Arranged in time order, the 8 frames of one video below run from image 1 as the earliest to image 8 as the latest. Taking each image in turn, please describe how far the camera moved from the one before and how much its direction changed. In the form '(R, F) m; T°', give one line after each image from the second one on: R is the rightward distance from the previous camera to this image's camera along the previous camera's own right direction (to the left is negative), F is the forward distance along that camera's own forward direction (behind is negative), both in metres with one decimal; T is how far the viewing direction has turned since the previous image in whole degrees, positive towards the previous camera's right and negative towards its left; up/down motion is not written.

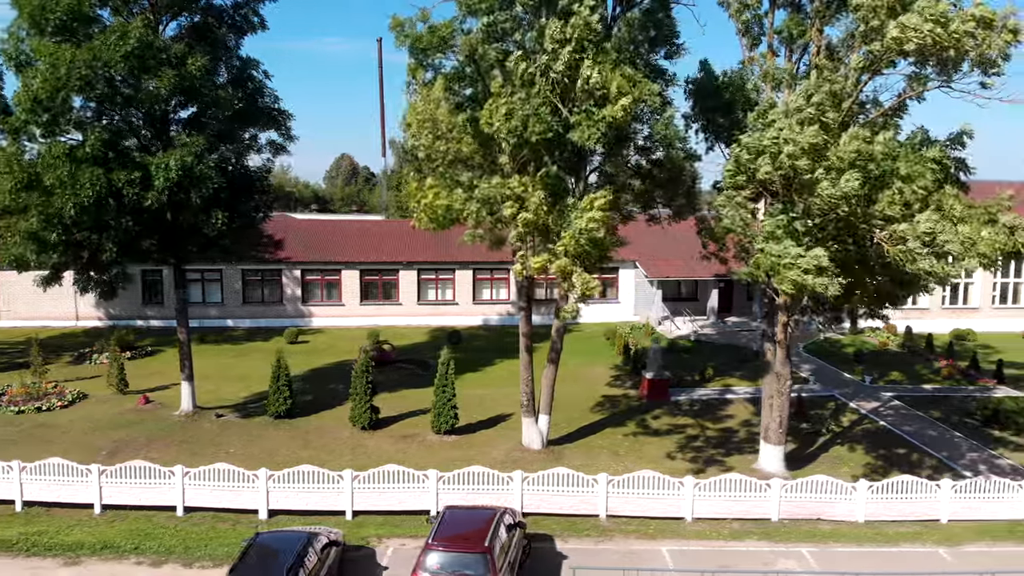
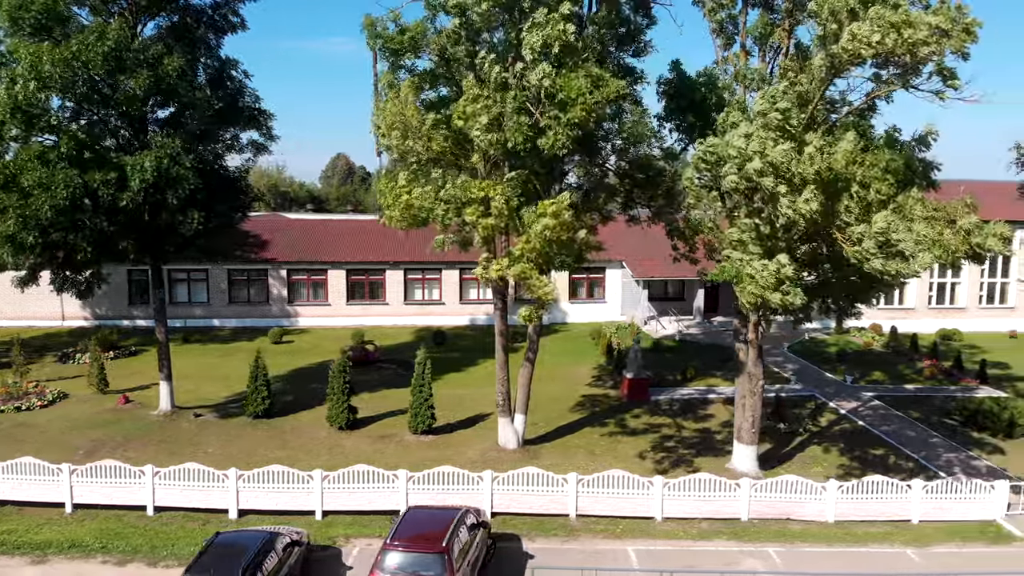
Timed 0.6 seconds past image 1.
(+0.6, 0.0) m; 0°
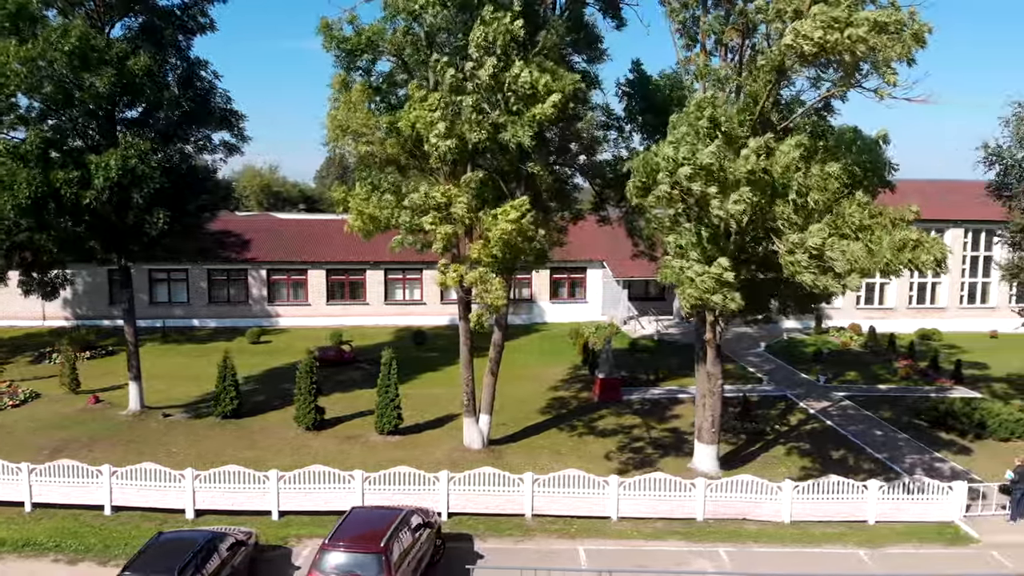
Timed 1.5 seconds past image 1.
(+1.0, 0.0) m; 0°
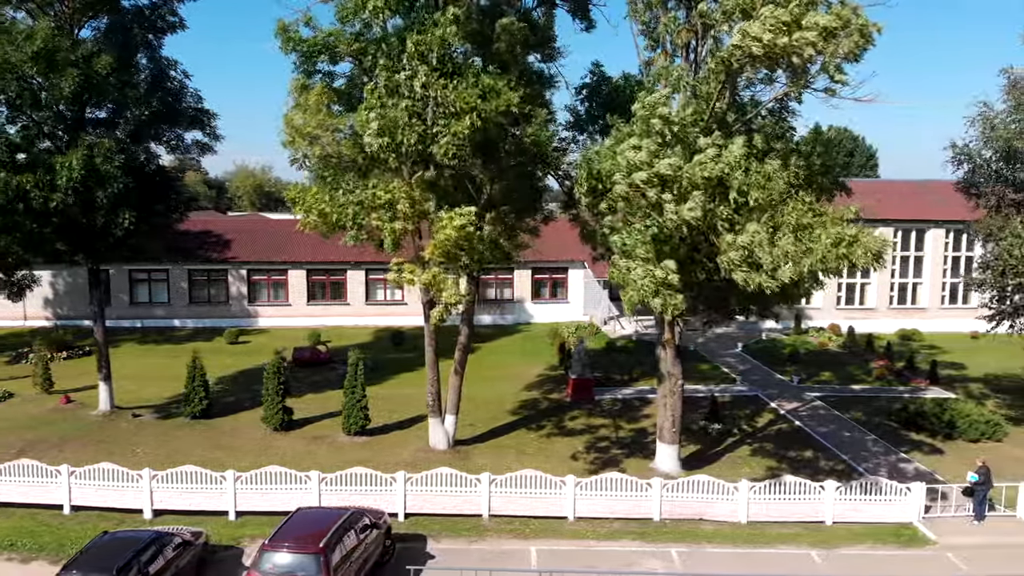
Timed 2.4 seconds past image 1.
(+0.9, 0.0) m; 0°
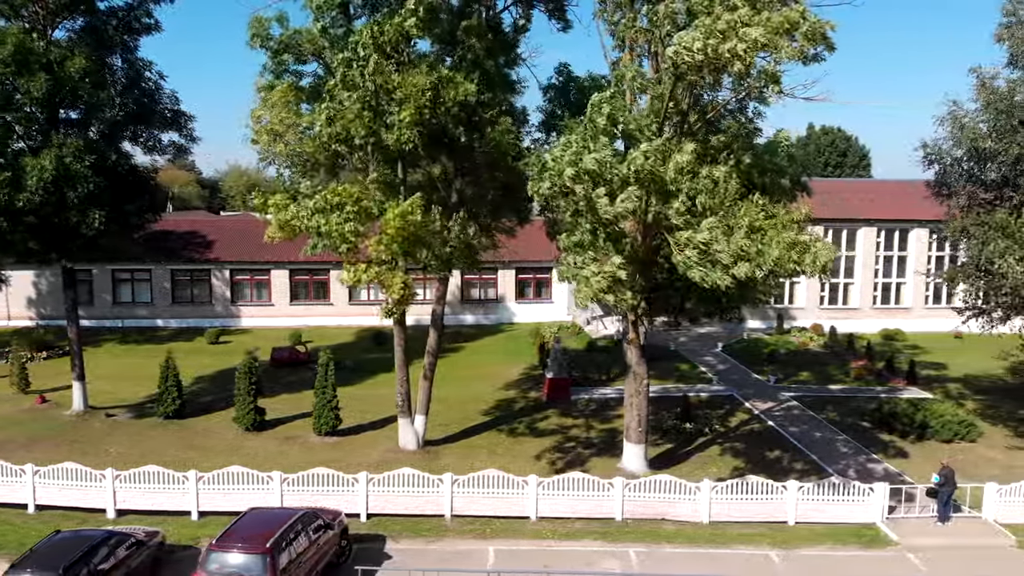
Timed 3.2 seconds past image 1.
(+0.8, 0.0) m; 0°
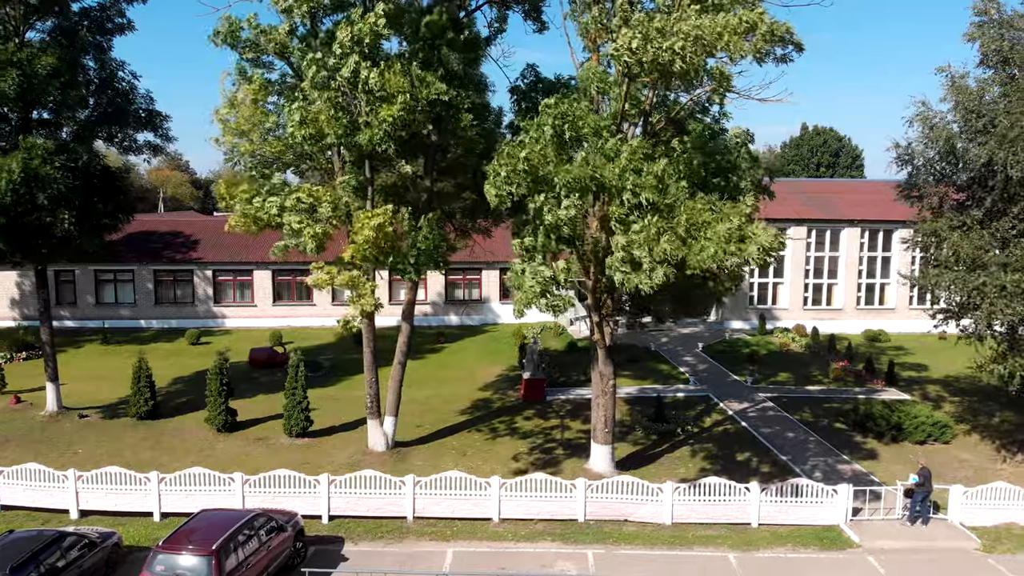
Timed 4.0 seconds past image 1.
(+0.8, 0.0) m; 0°
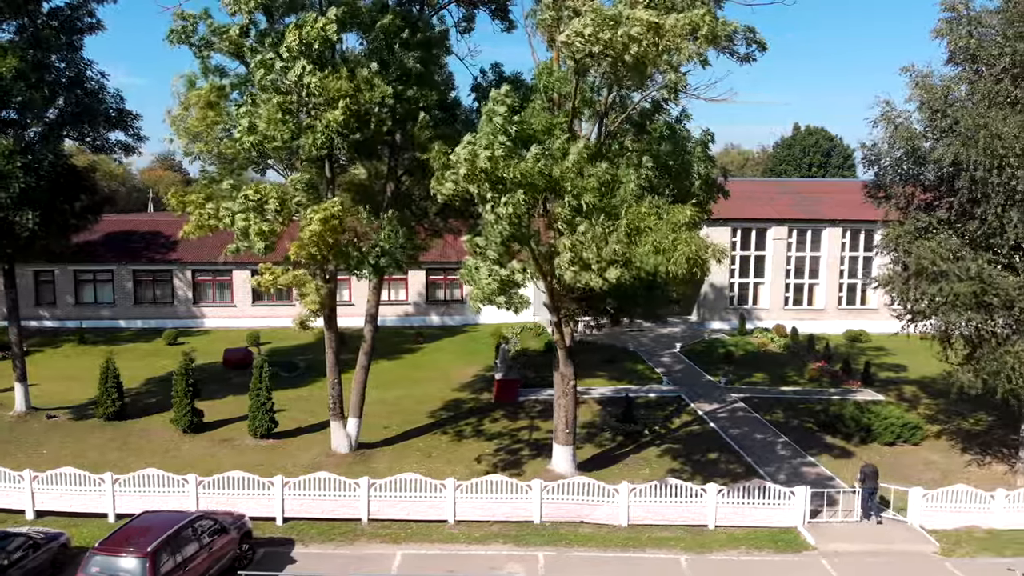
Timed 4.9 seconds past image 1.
(+1.0, +0.1) m; 0°
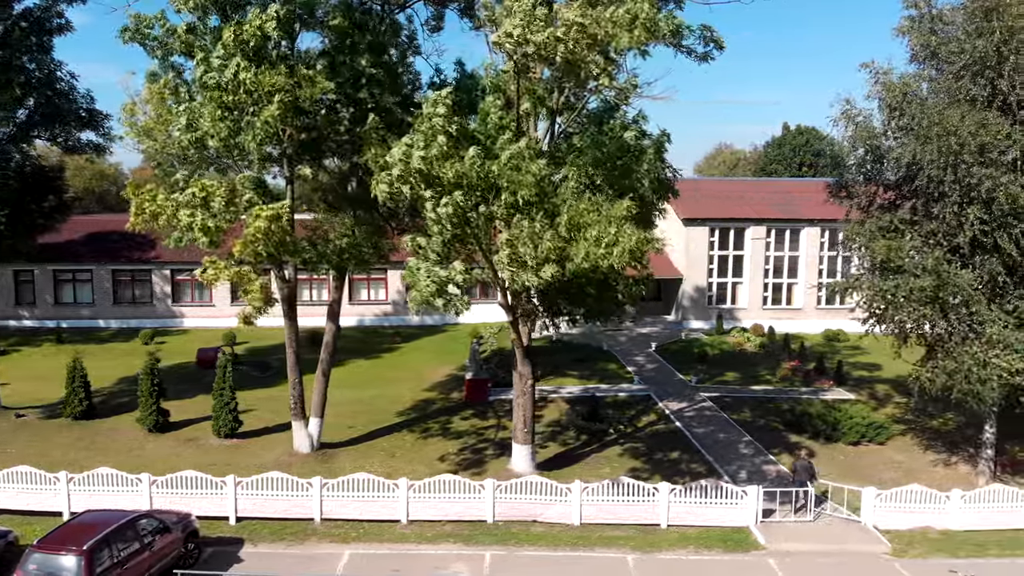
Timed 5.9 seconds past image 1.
(+1.0, 0.0) m; 0°
